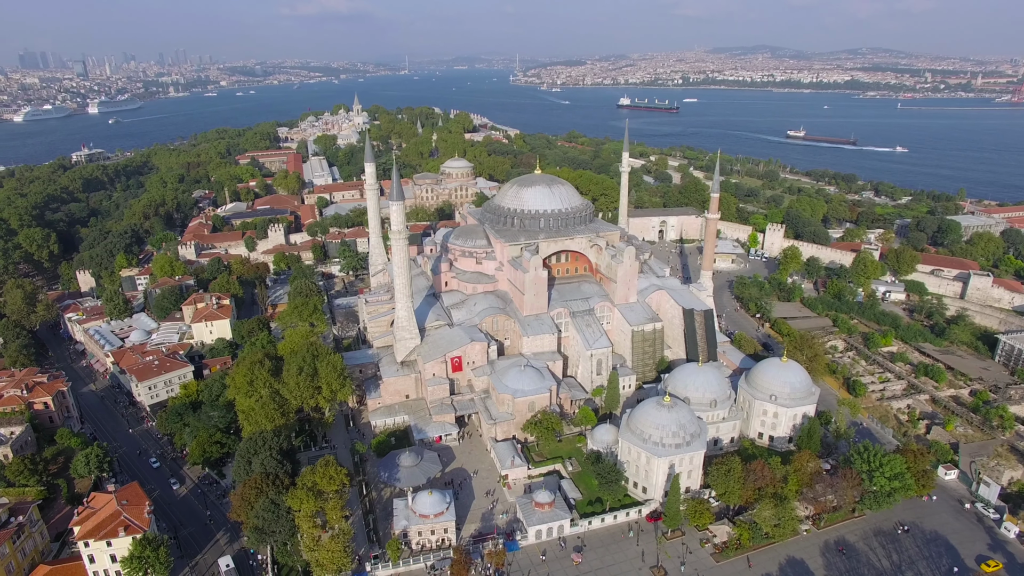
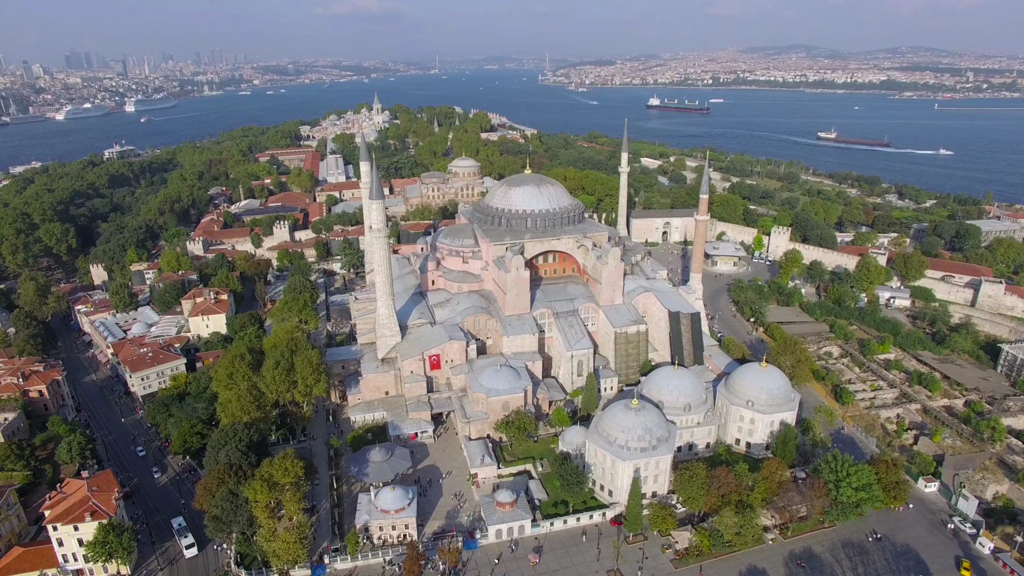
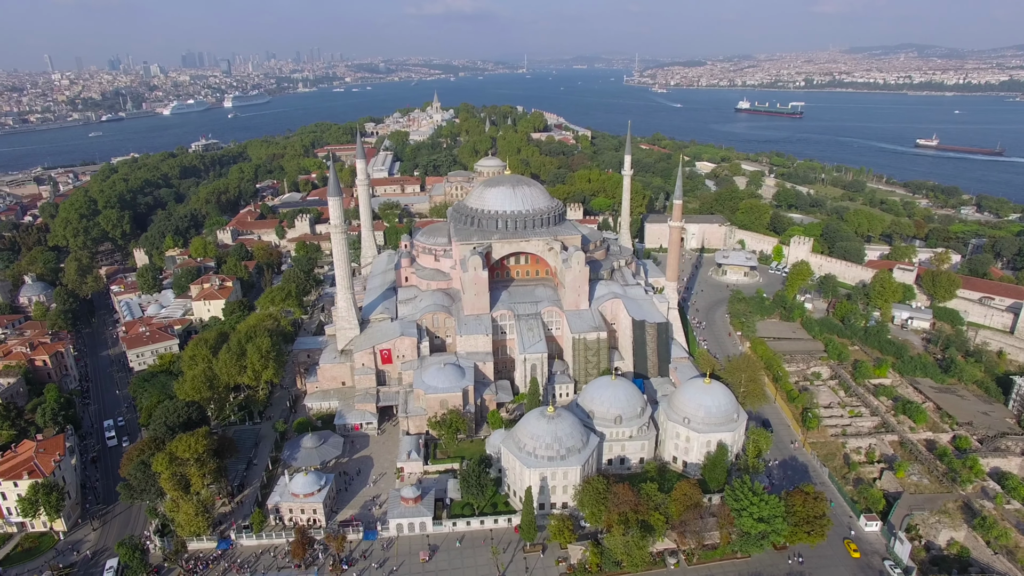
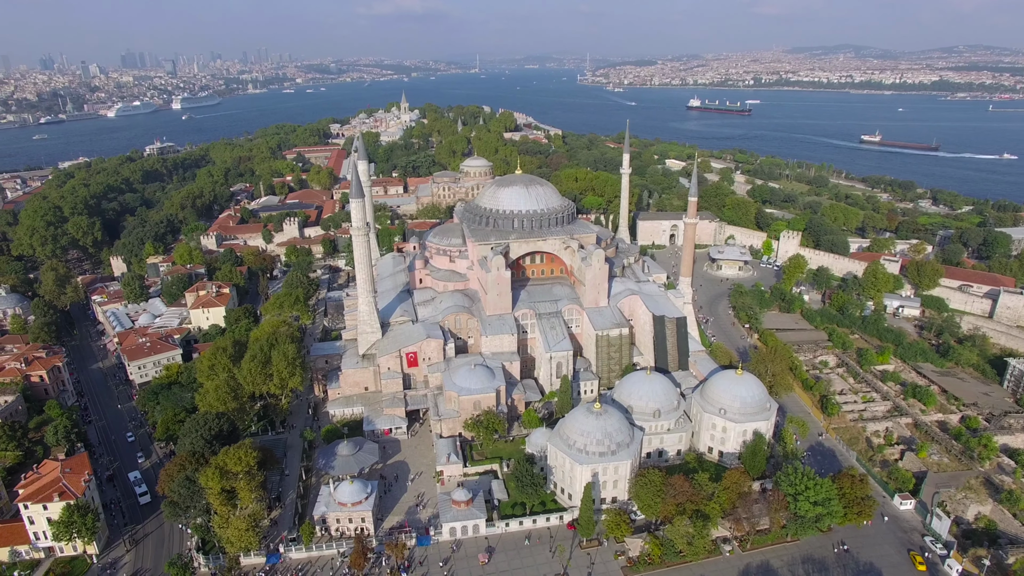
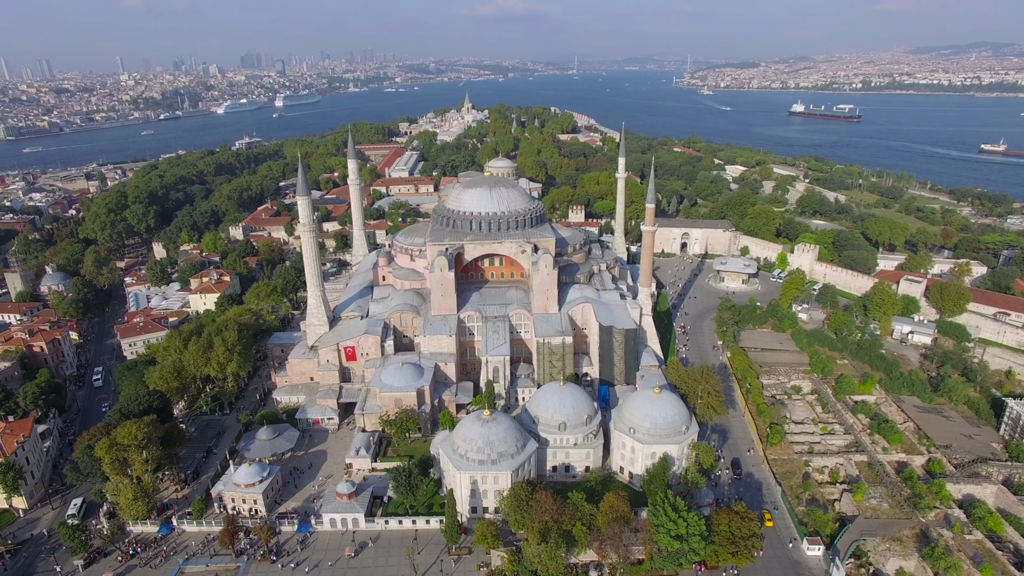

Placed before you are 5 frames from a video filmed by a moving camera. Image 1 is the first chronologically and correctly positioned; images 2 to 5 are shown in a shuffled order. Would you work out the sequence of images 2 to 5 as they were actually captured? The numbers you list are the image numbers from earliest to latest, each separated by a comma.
2, 4, 3, 5
